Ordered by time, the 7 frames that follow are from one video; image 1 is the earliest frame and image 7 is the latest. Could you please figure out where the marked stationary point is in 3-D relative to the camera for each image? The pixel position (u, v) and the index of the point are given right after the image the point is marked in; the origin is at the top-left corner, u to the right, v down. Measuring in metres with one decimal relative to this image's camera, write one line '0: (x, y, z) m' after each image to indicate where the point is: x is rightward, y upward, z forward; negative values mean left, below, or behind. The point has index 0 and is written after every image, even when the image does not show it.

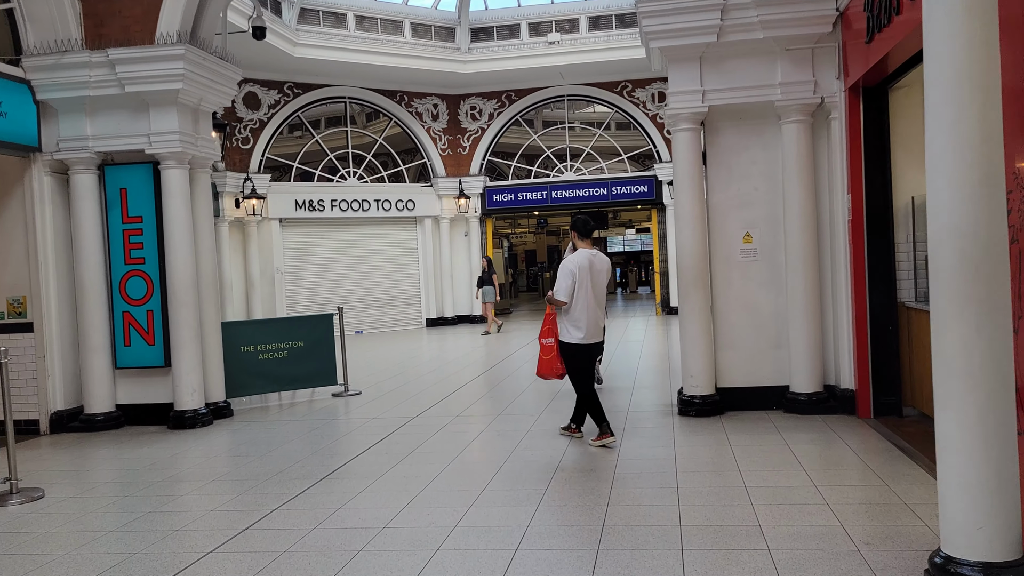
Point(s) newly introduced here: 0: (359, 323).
0: (-3.0, -0.7, +17.2) m
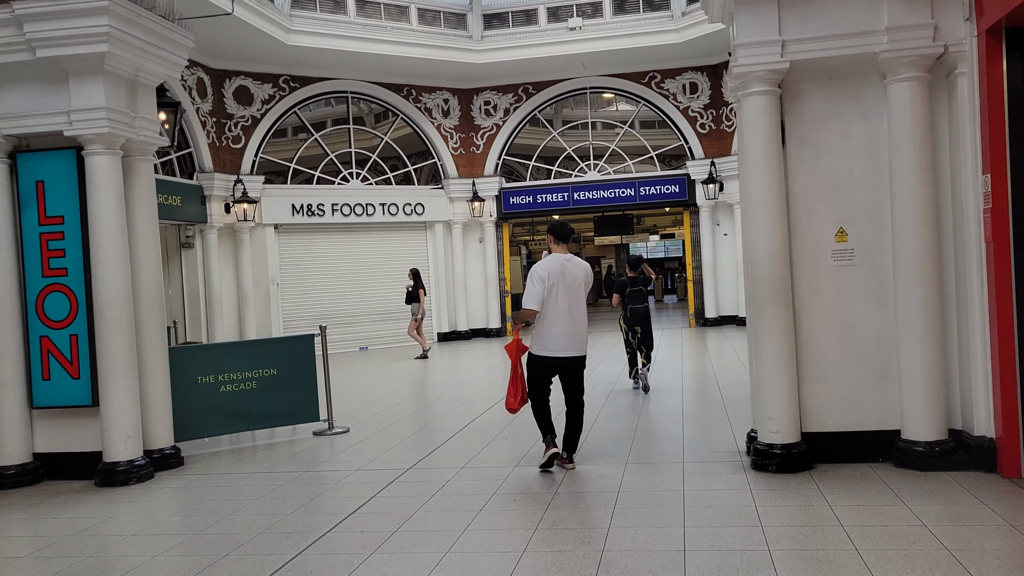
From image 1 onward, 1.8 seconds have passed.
0: (-2.7, -0.9, +15.8) m
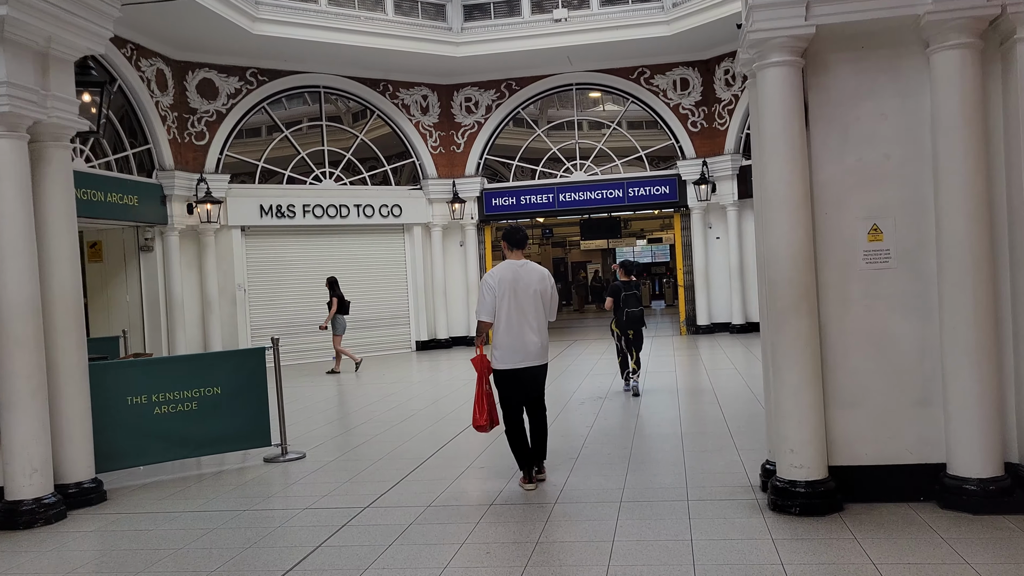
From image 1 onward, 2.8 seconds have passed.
0: (-3.0, -1.0, +14.9) m
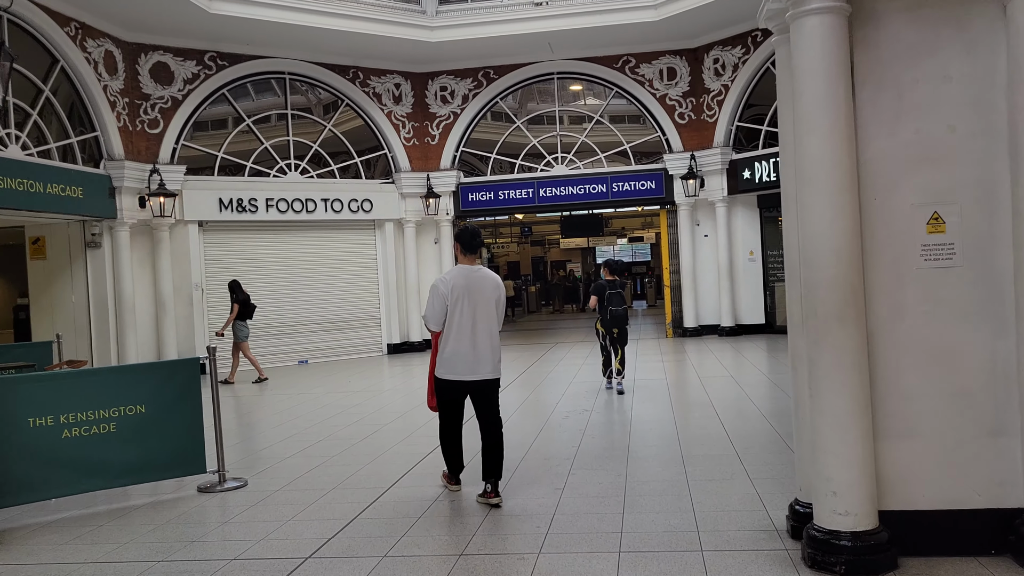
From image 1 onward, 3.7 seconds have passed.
0: (-3.3, -1.0, +14.0) m
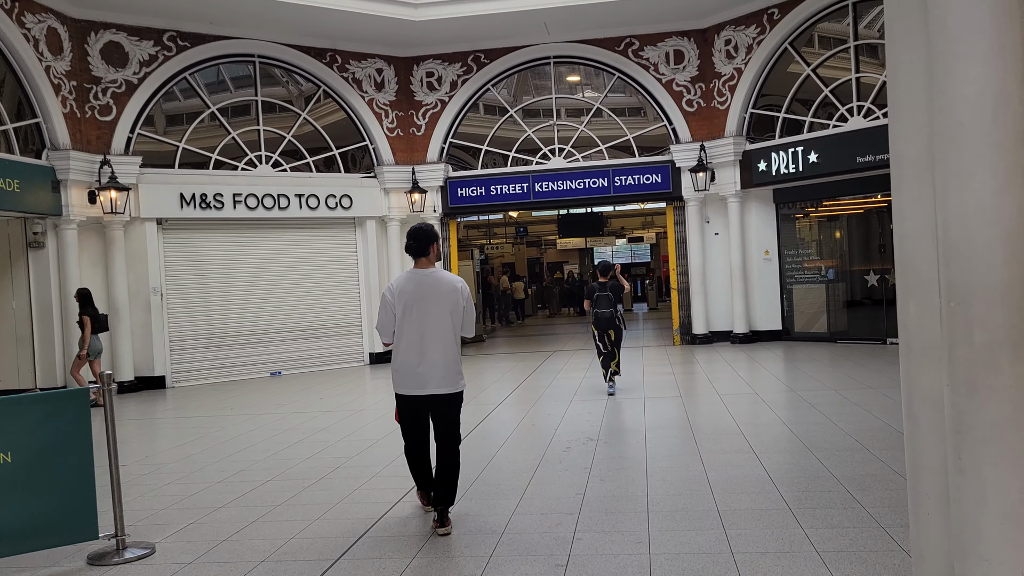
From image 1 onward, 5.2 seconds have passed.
0: (-3.4, -1.1, +12.8) m
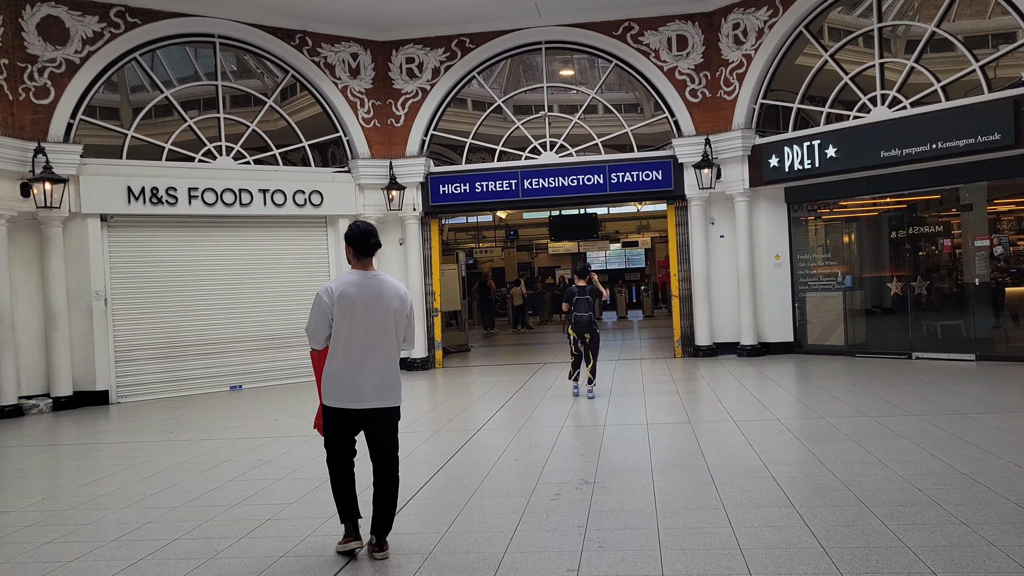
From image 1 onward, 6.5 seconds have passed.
0: (-3.6, -1.1, +11.6) m
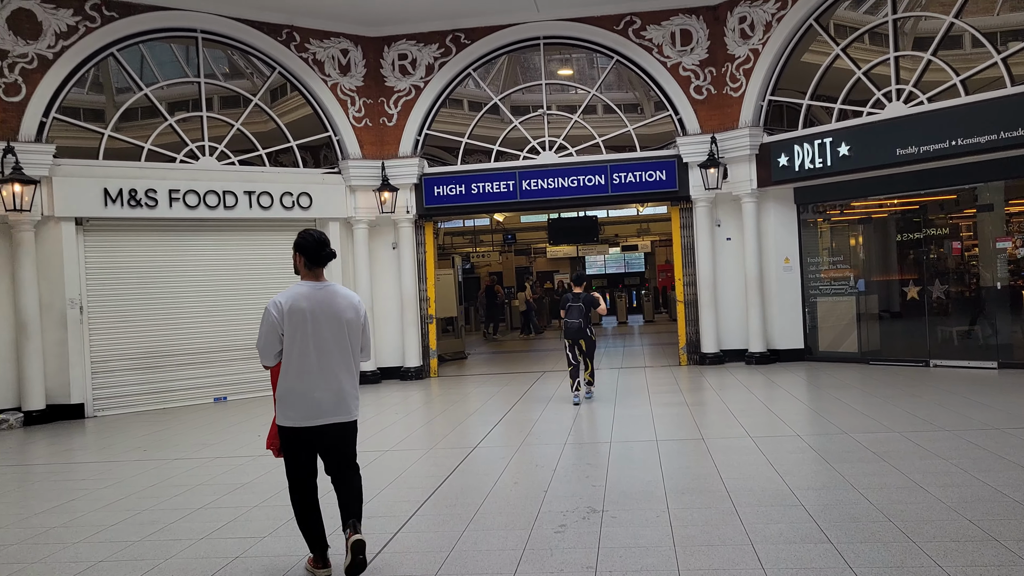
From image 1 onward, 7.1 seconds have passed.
0: (-3.7, -1.2, +11.0) m
